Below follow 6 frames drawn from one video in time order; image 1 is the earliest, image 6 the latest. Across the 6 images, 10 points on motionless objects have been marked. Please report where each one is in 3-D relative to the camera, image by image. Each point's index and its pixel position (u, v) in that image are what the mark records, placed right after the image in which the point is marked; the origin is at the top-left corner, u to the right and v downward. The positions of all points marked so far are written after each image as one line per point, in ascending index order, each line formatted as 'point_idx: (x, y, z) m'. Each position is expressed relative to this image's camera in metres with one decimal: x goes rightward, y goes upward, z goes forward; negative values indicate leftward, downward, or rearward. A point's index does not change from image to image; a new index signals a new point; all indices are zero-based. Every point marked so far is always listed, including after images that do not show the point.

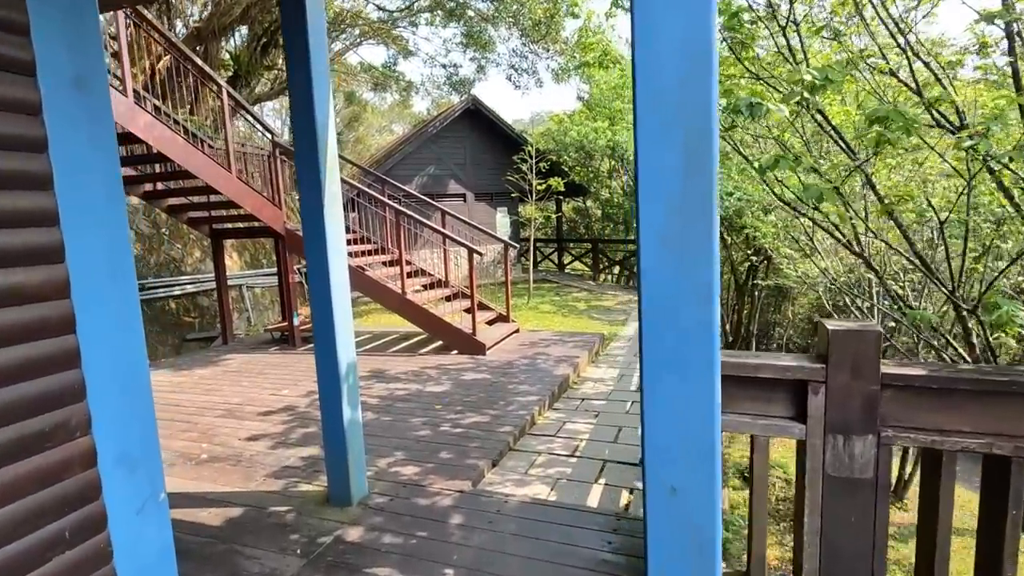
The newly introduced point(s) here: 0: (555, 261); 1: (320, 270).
0: (+1.1, +0.7, +13.7) m
1: (-0.8, +0.1, +2.3) m
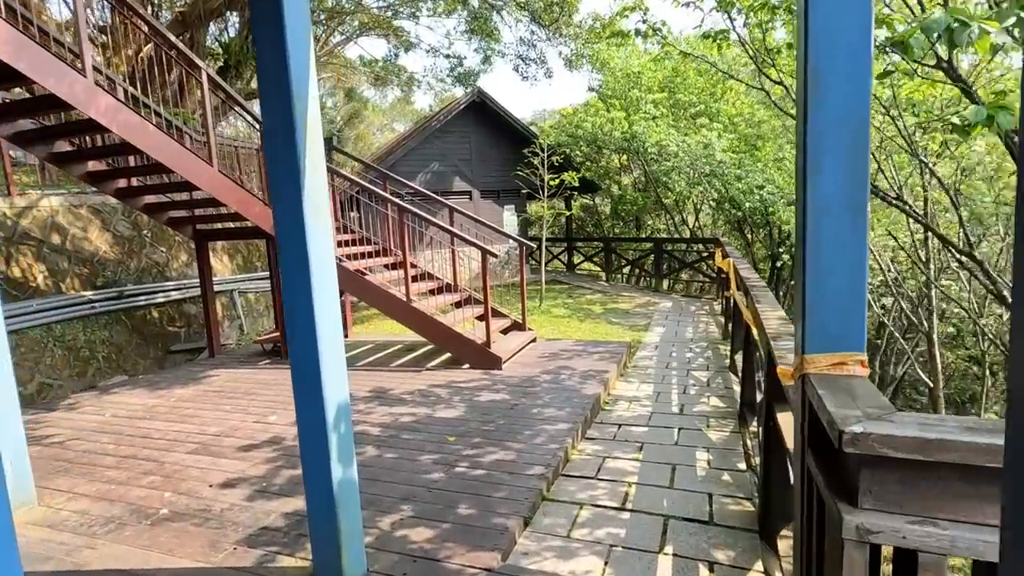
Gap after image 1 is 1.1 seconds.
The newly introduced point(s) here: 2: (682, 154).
0: (+1.3, +0.7, +13.1) m
1: (-0.7, 0.0, +1.8) m
2: (+2.8, +2.3, +9.1) m
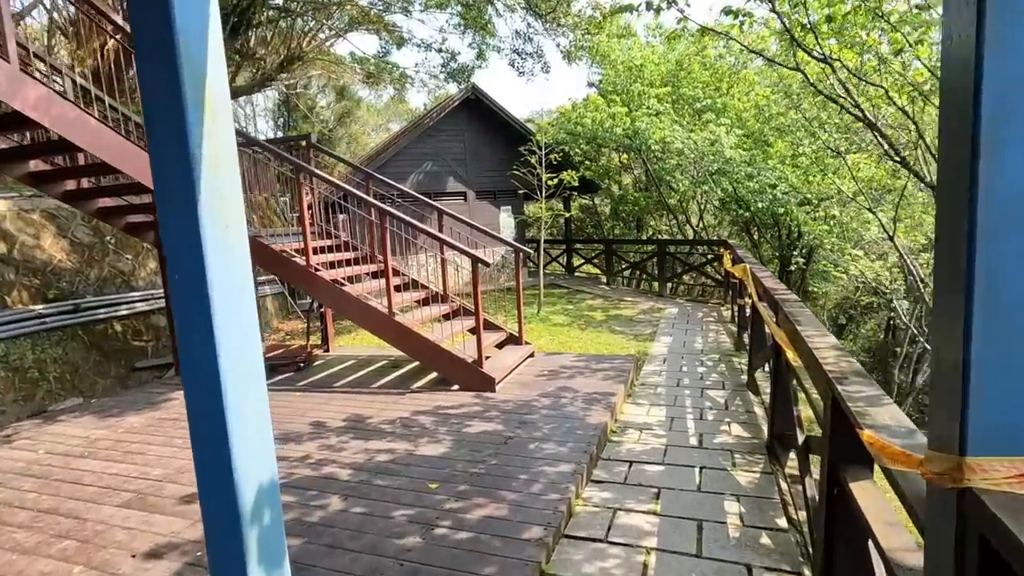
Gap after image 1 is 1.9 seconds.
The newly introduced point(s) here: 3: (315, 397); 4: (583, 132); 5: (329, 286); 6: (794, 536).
0: (+1.2, +0.6, +12.6) m
1: (-0.7, -0.1, +1.3) m
2: (+2.8, +2.2, +8.6) m
3: (-1.5, -0.8, +4.2) m
4: (+1.3, +2.9, +10.2) m
5: (-1.5, 0.0, +4.5) m
6: (+1.2, -1.0, +2.2) m
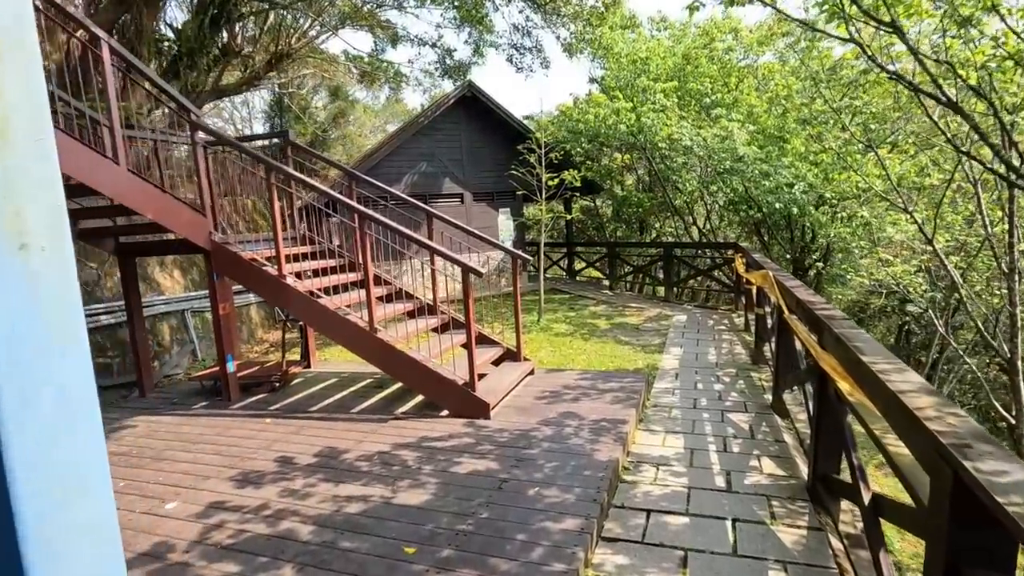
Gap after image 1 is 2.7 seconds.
0: (+1.2, +0.5, +12.1) m
1: (-0.7, -0.2, +0.8) m
2: (+2.7, +2.1, +8.1) m
3: (-1.5, -0.9, +3.7) m
4: (+1.3, +2.8, +9.7) m
5: (-1.5, -0.1, +4.0) m
6: (+1.1, -1.1, +1.7) m
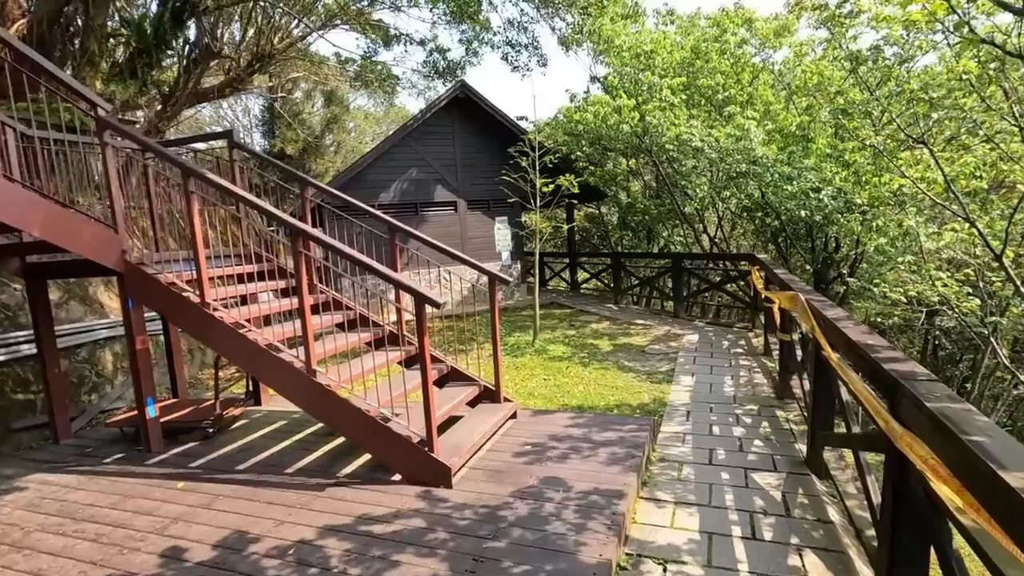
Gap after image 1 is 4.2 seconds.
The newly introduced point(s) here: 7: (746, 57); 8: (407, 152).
0: (+1.1, +0.2, +11.4) m
1: (-1.0, -0.3, 0.0) m
2: (+2.6, +1.9, +7.3) m
3: (-1.7, -1.1, +3.0) m
4: (+1.2, +2.6, +9.0) m
5: (-1.7, -0.3, +3.3) m
6: (+0.9, -1.2, +1.0) m
7: (+3.3, +3.3, +7.8) m
8: (-2.0, +2.5, +9.9) m
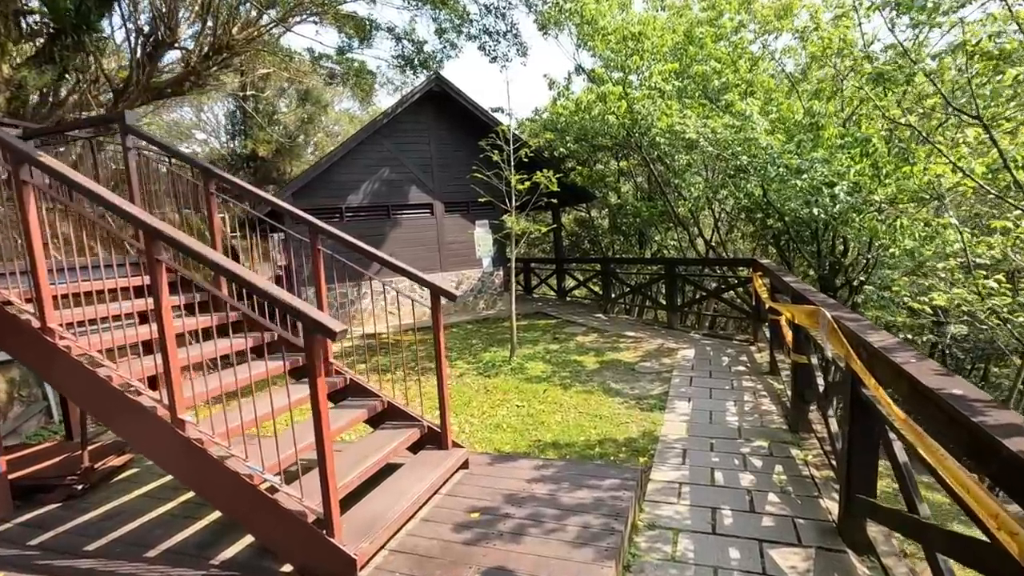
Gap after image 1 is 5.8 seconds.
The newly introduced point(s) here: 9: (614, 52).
0: (+0.8, 0.0, +10.6) m
1: (-1.2, -0.4, -0.8) m
2: (+2.3, +1.8, +6.6) m
3: (-2.0, -1.2, +2.1) m
4: (+0.9, +2.5, +8.2) m
5: (-2.0, -0.4, +2.5) m
6: (+0.7, -1.3, +0.2) m
7: (+3.0, +3.2, +7.0) m
8: (-2.3, +2.3, +9.2) m
9: (+1.4, +3.2, +7.4) m
